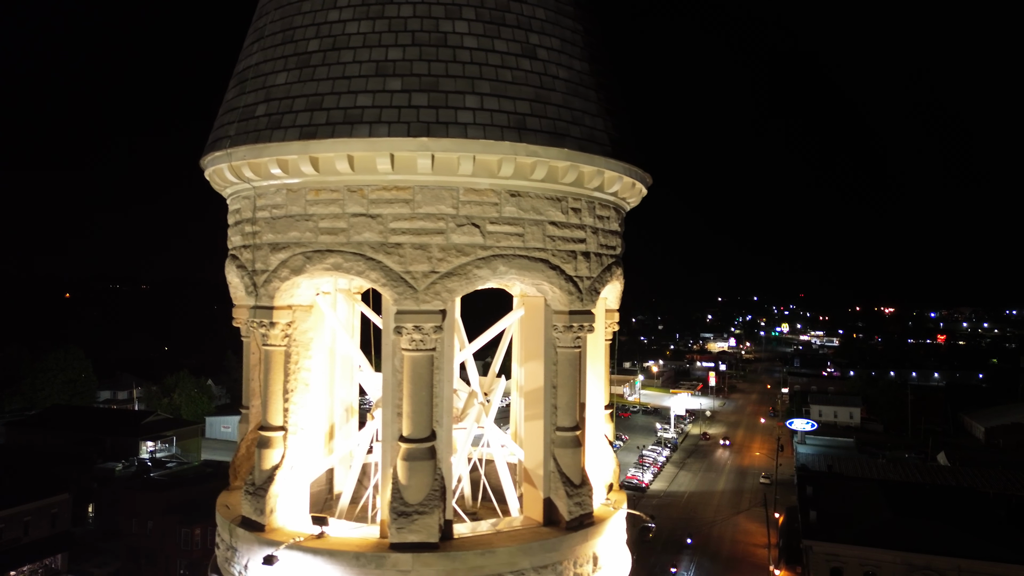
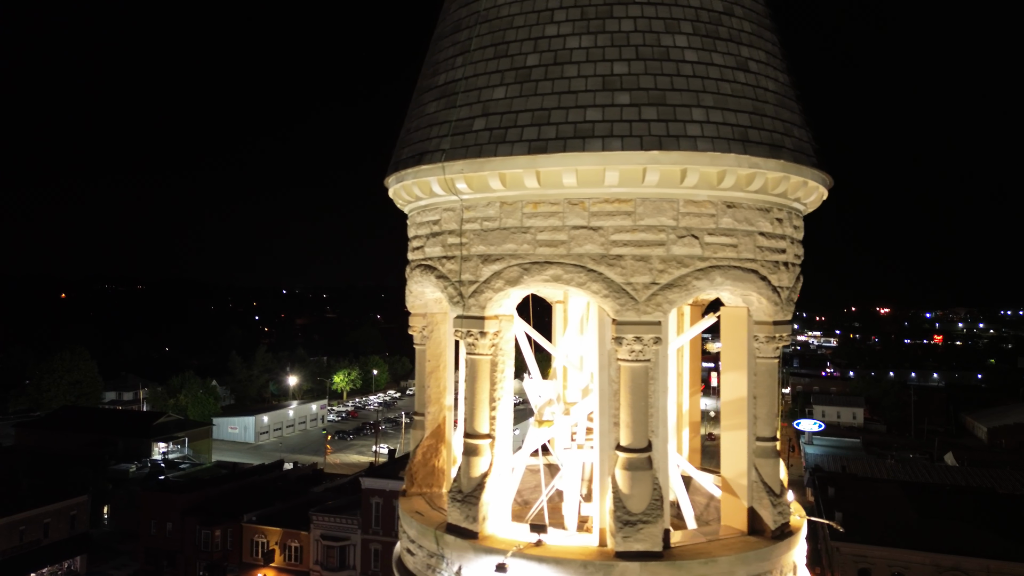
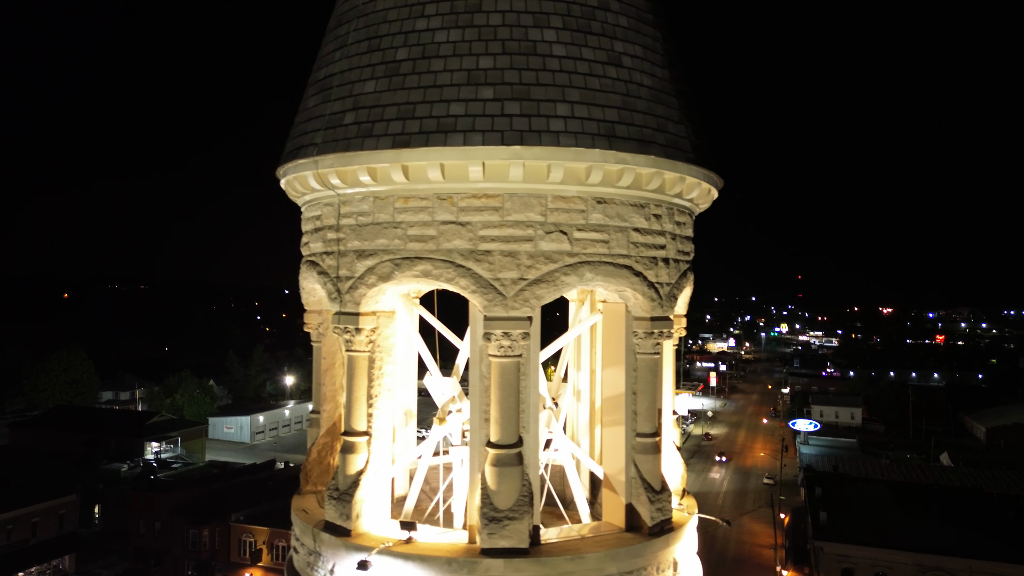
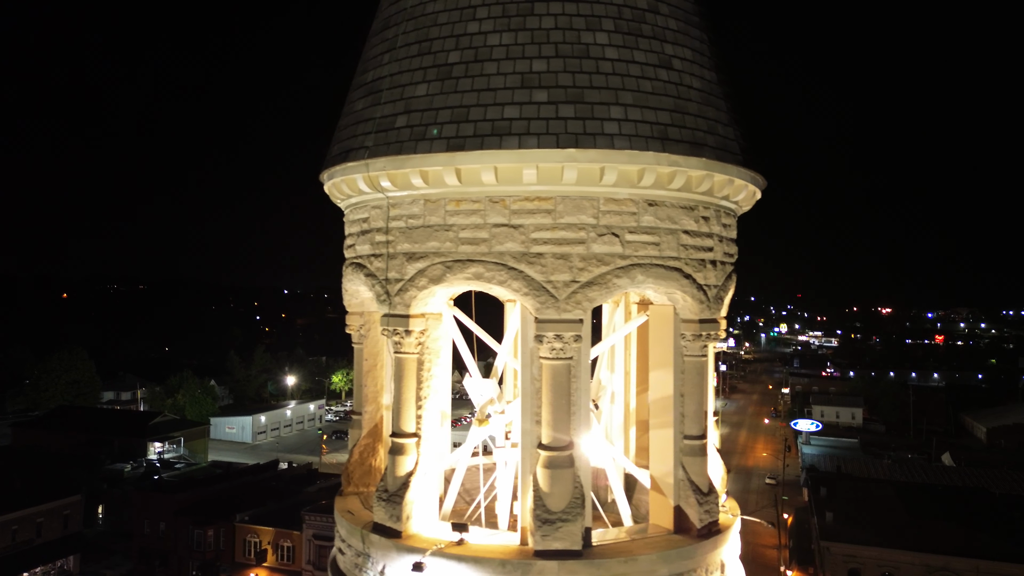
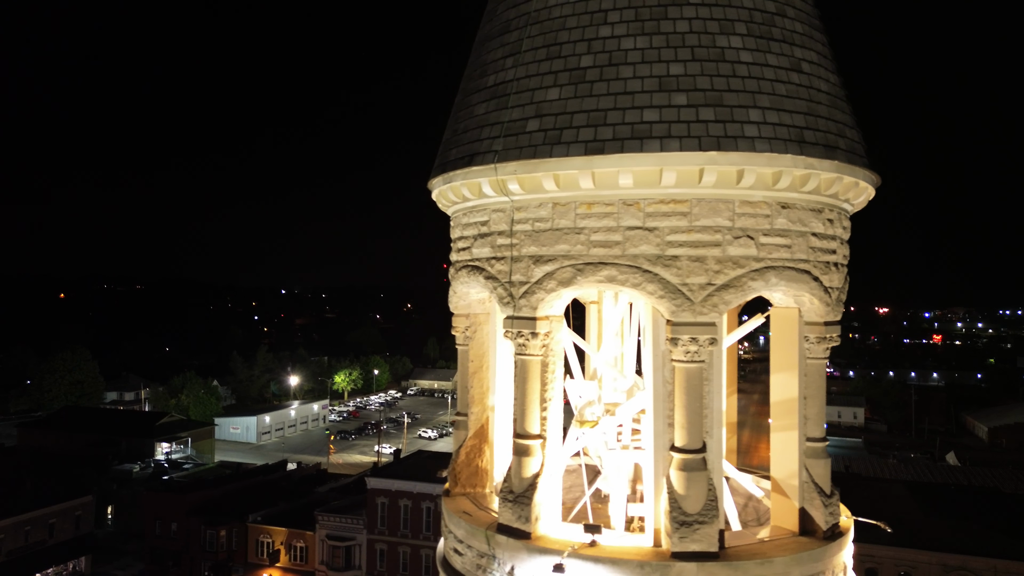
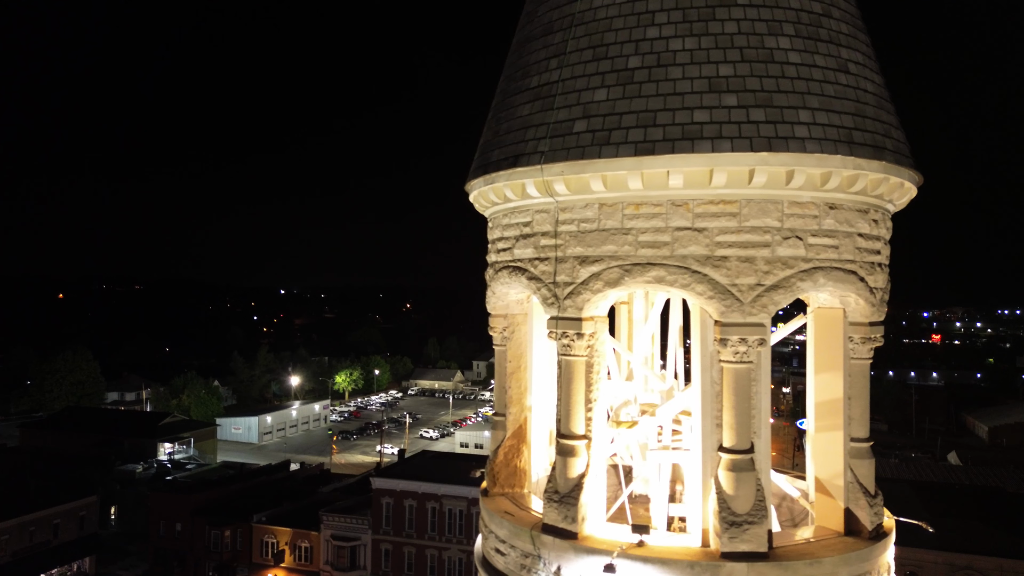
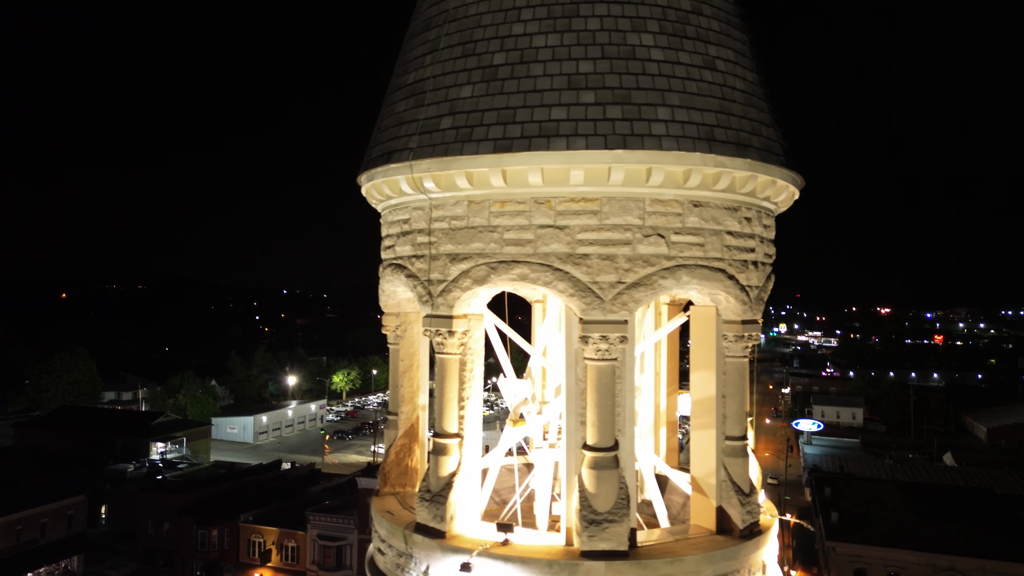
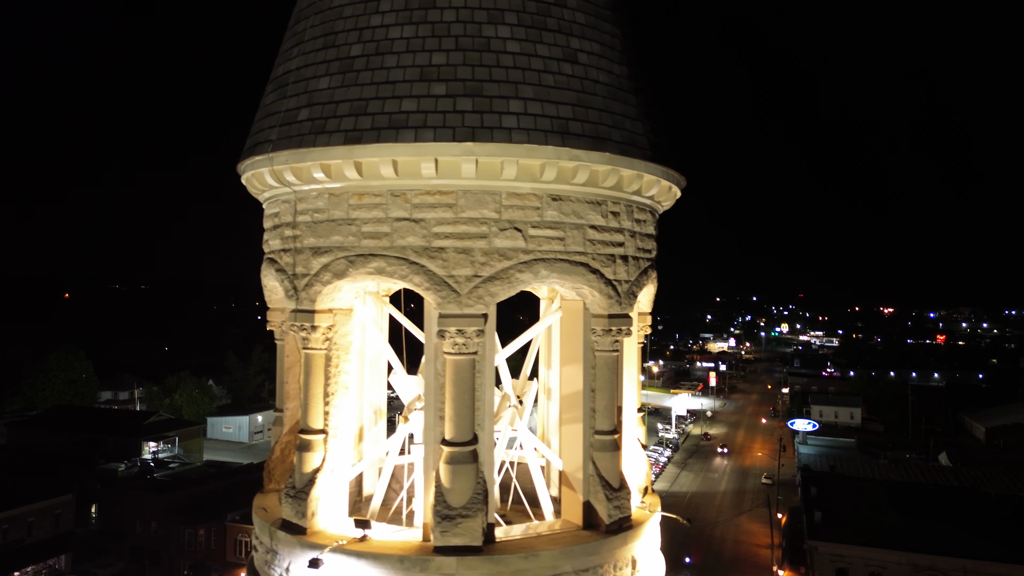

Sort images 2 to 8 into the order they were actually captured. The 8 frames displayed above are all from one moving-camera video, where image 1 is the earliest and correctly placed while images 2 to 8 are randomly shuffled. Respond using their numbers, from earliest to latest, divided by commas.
8, 3, 4, 7, 2, 5, 6
